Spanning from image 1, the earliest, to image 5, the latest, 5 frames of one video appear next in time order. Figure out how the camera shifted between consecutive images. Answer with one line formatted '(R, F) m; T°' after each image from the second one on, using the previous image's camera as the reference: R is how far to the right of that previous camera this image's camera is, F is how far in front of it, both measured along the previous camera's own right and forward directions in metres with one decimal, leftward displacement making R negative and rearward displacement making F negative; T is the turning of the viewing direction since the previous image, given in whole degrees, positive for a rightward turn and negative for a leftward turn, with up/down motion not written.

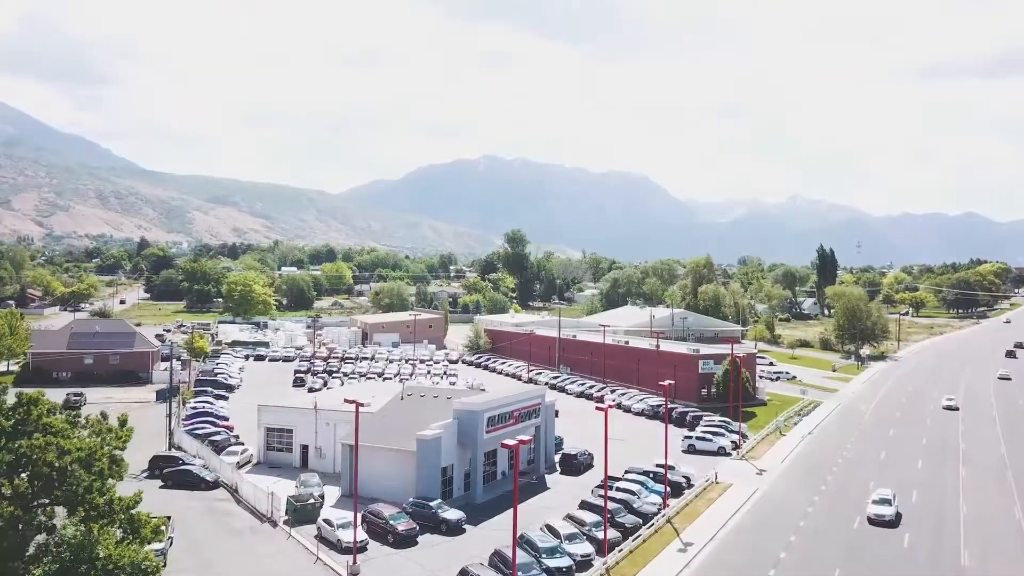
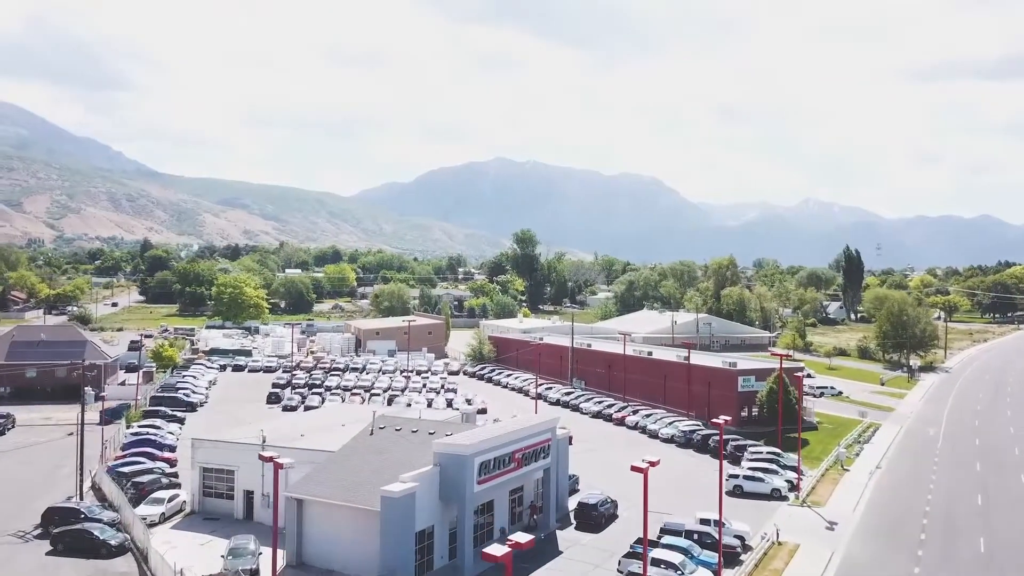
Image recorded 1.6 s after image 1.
(+0.3, +8.2) m; -1°
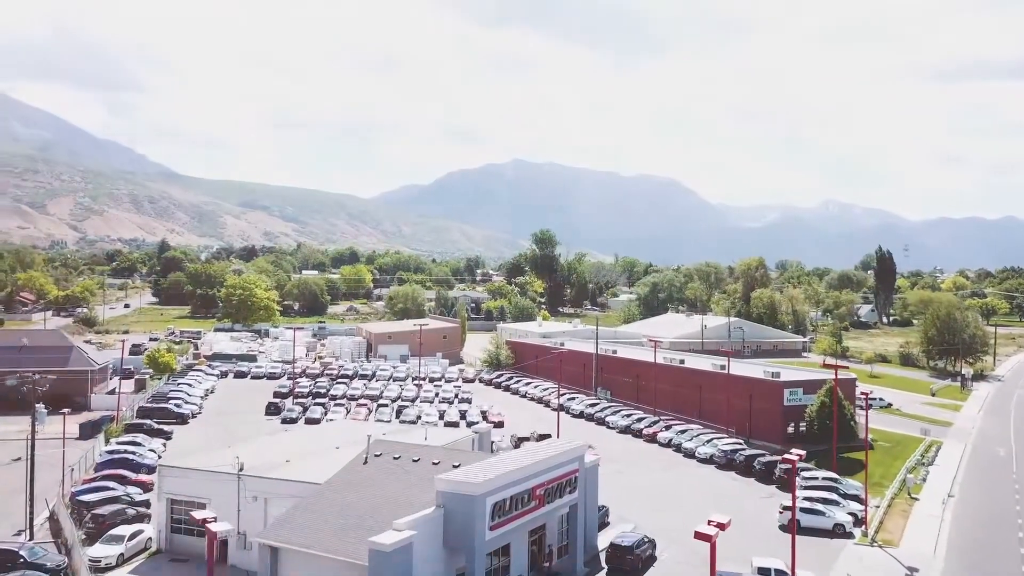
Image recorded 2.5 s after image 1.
(0.0, +4.6) m; -1°
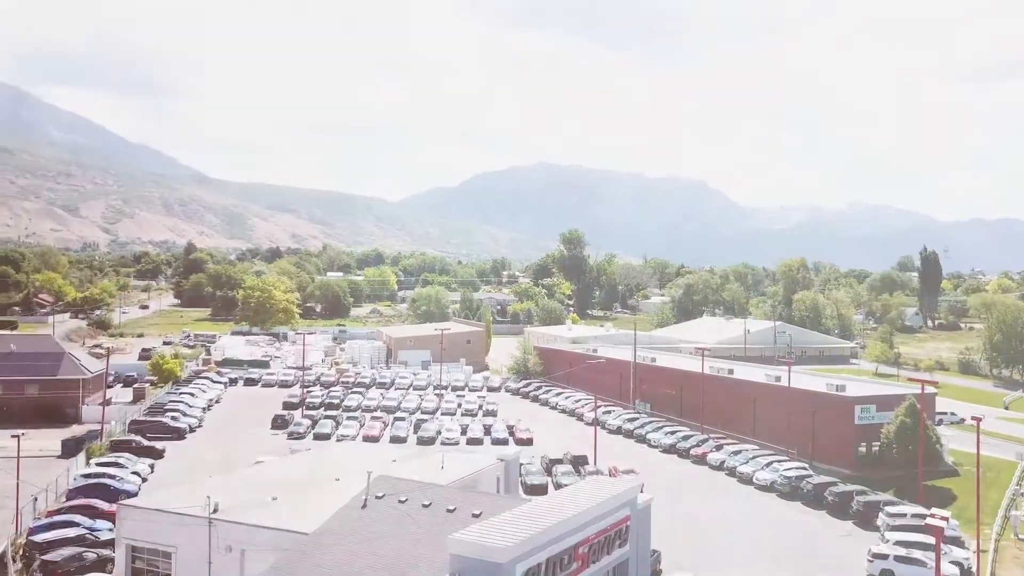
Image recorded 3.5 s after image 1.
(-0.2, +4.8) m; -2°
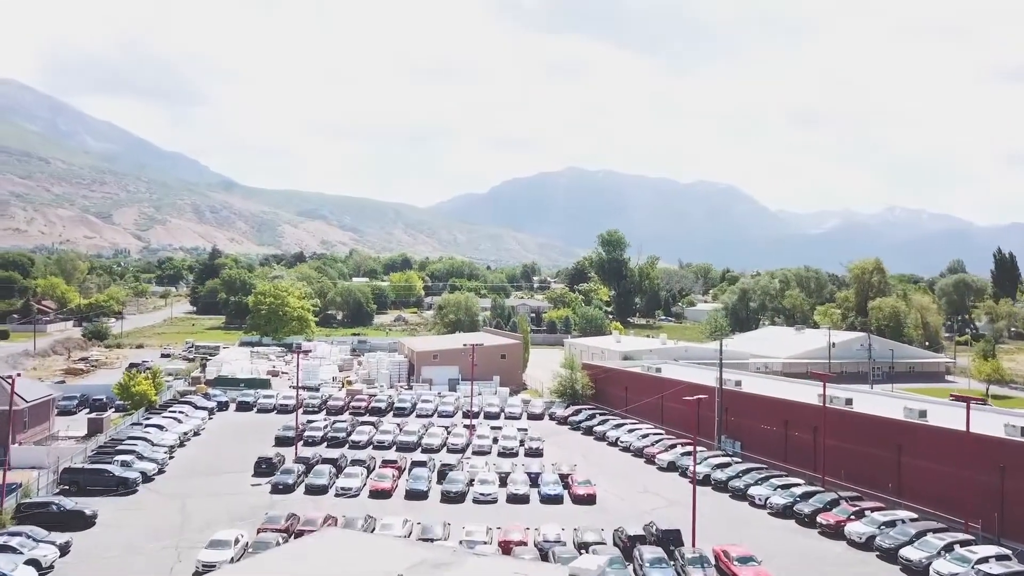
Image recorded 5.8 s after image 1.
(-1.1, +10.7) m; -2°
